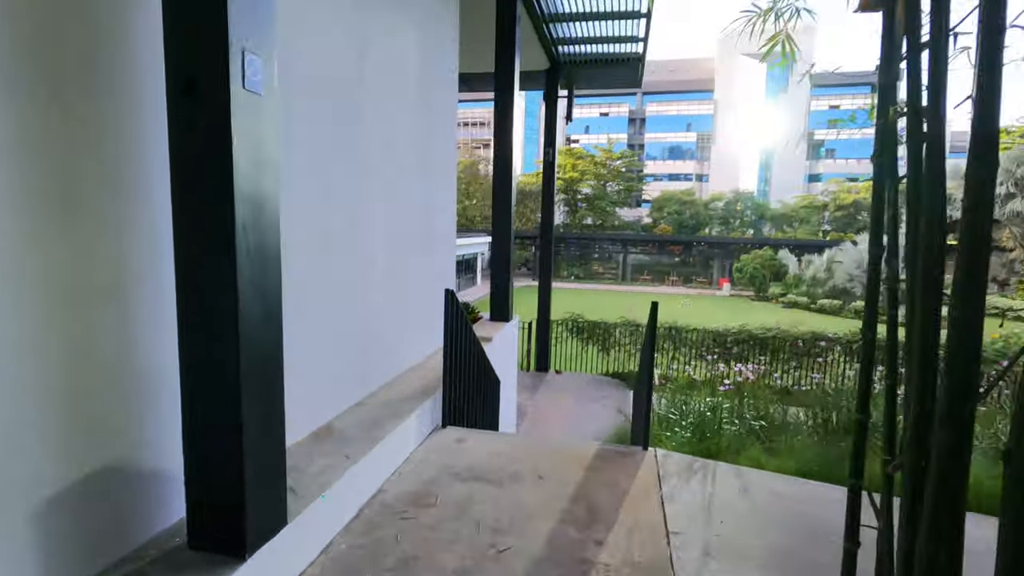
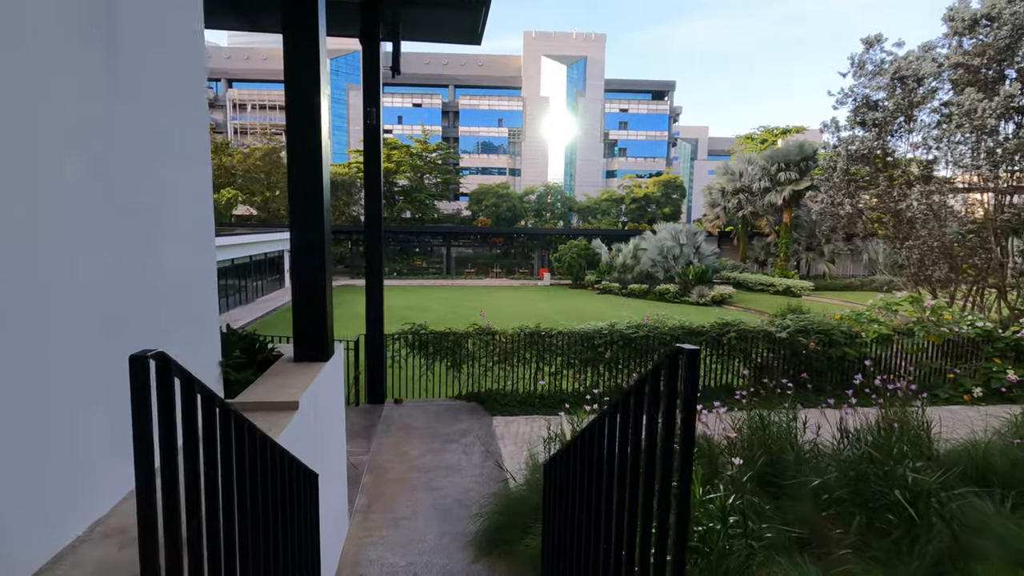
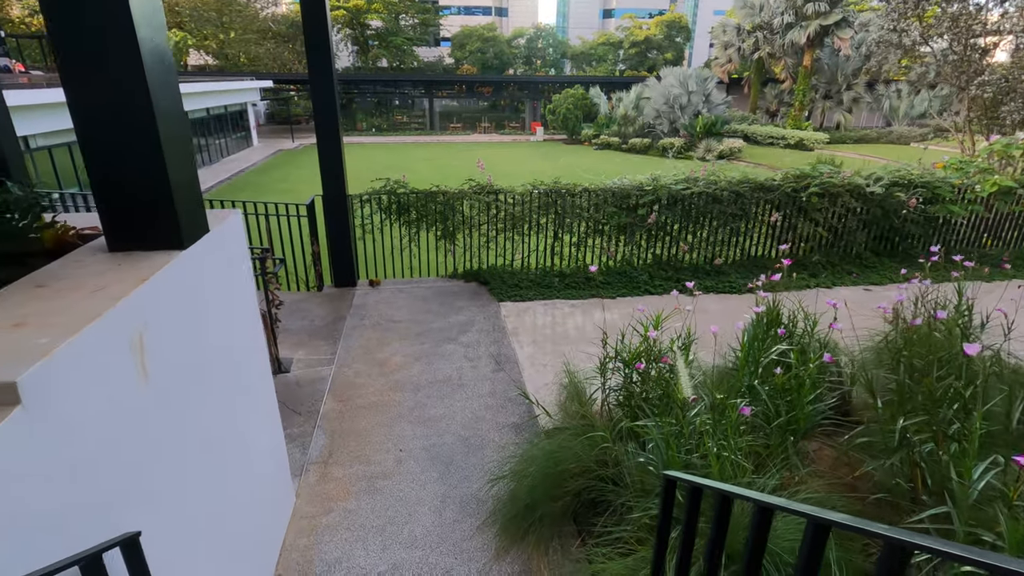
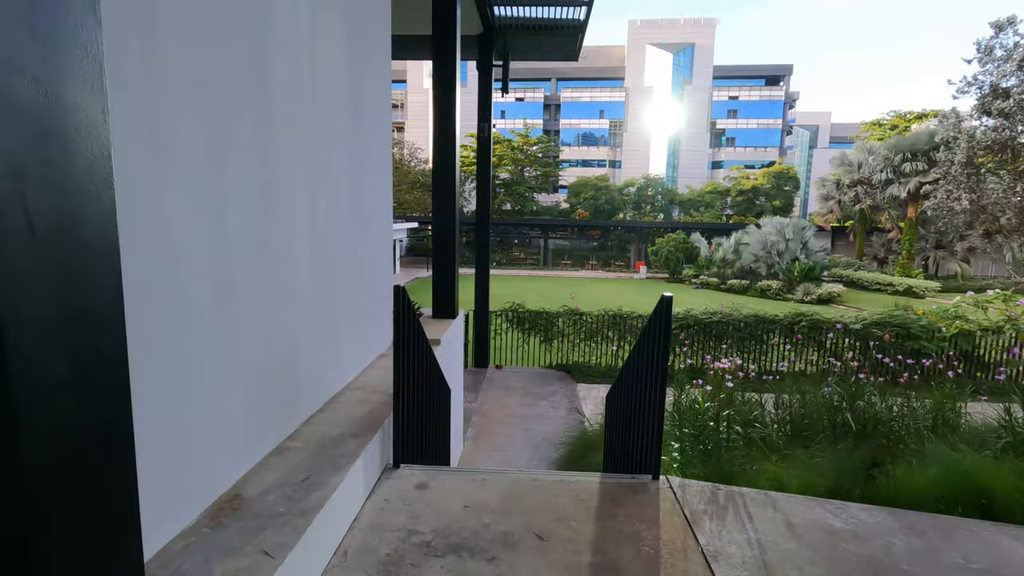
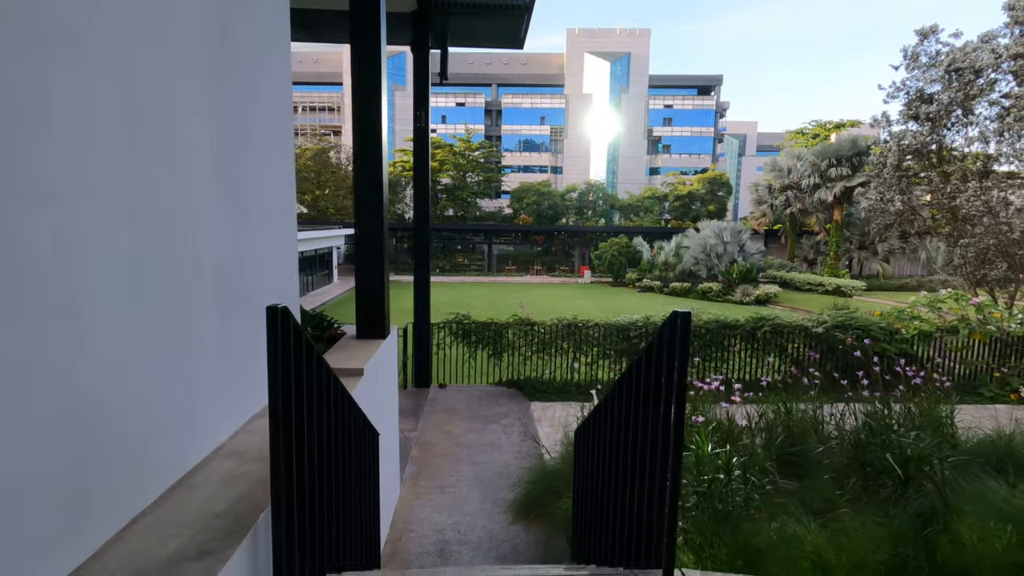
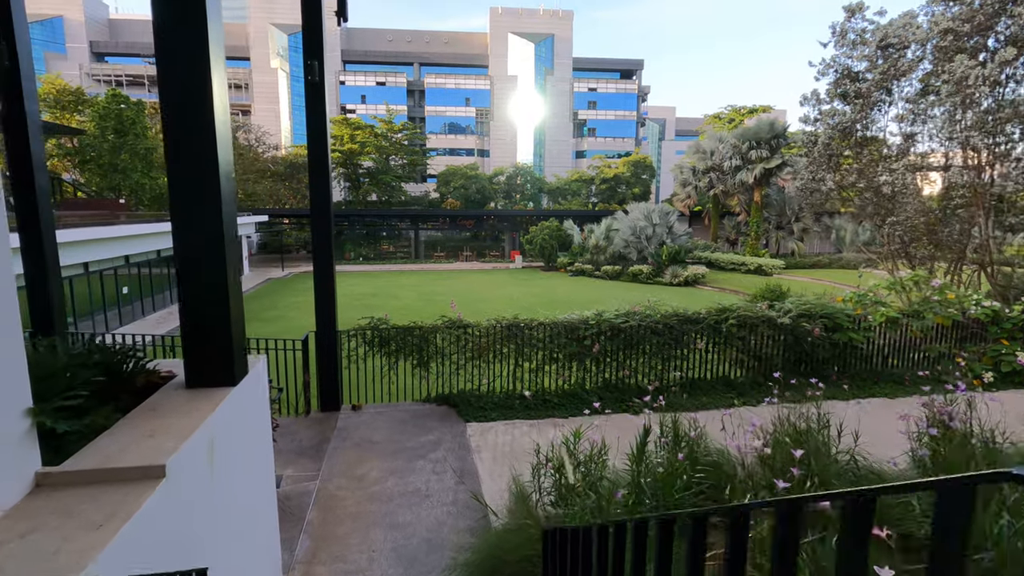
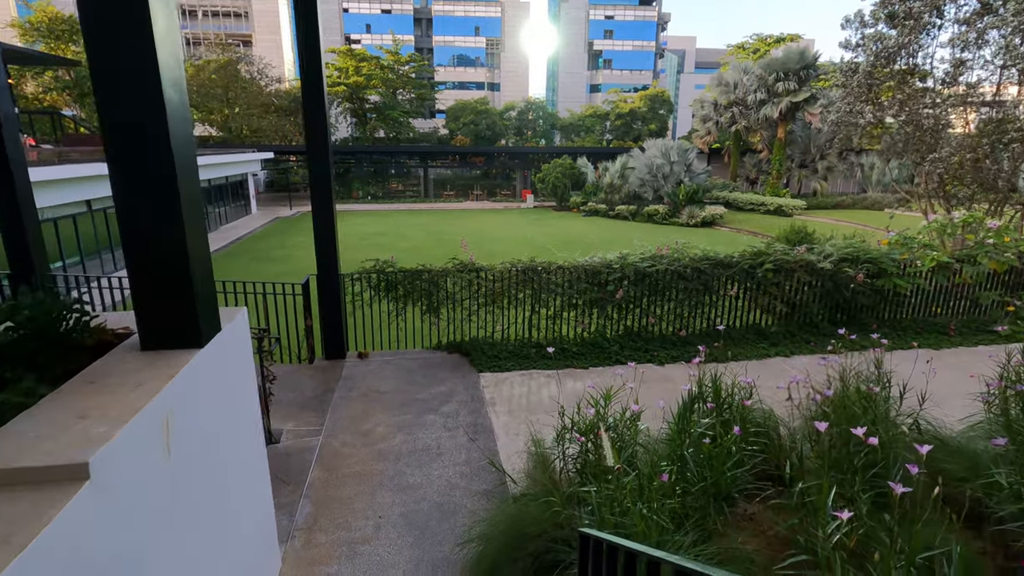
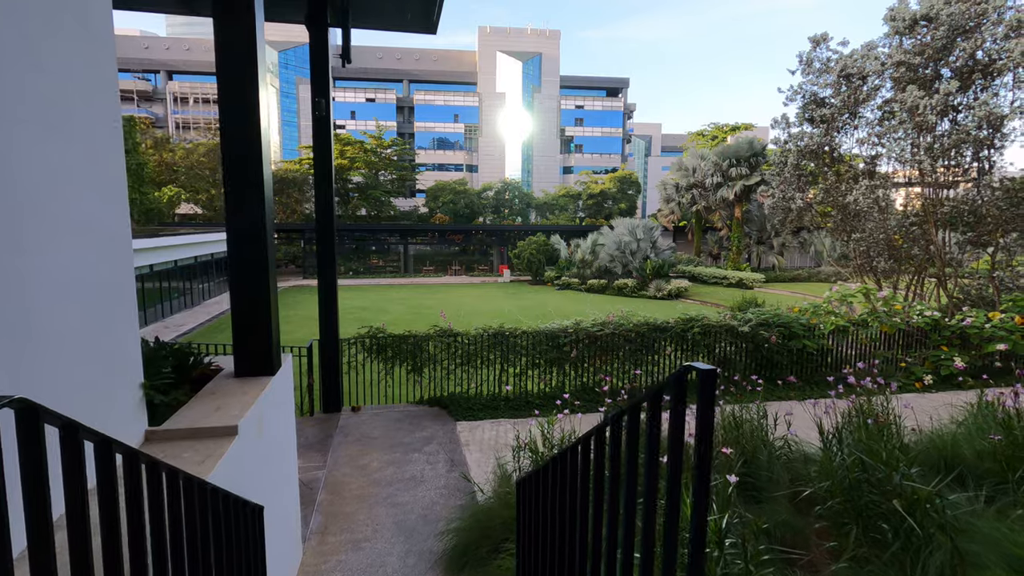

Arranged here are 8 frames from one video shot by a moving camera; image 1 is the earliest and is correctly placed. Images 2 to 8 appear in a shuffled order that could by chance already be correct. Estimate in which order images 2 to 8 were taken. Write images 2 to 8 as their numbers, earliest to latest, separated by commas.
4, 5, 2, 8, 6, 7, 3
